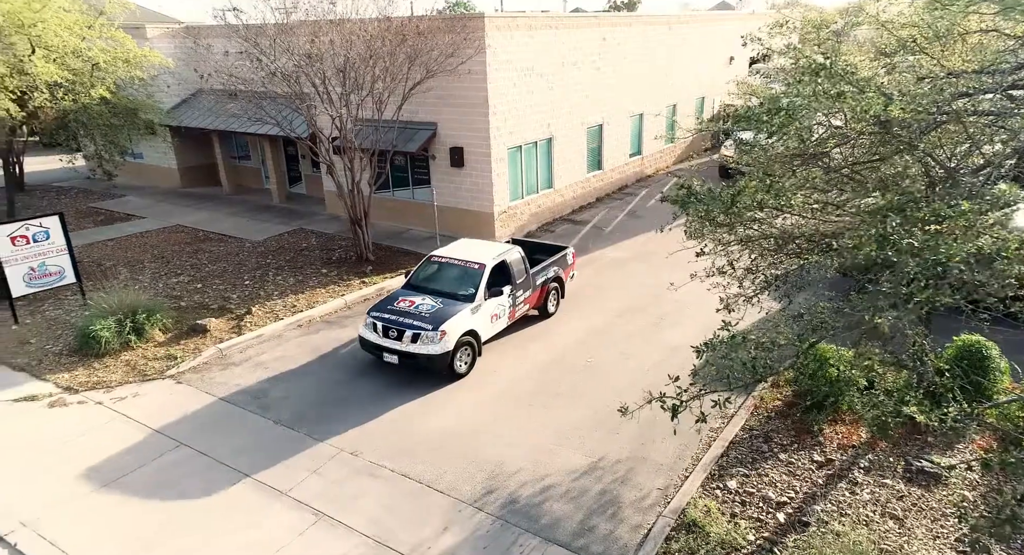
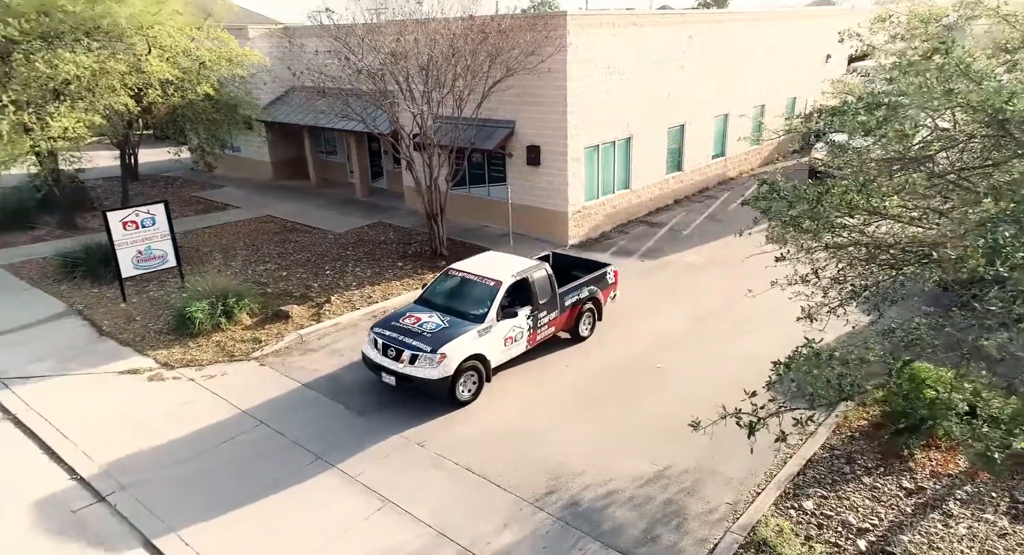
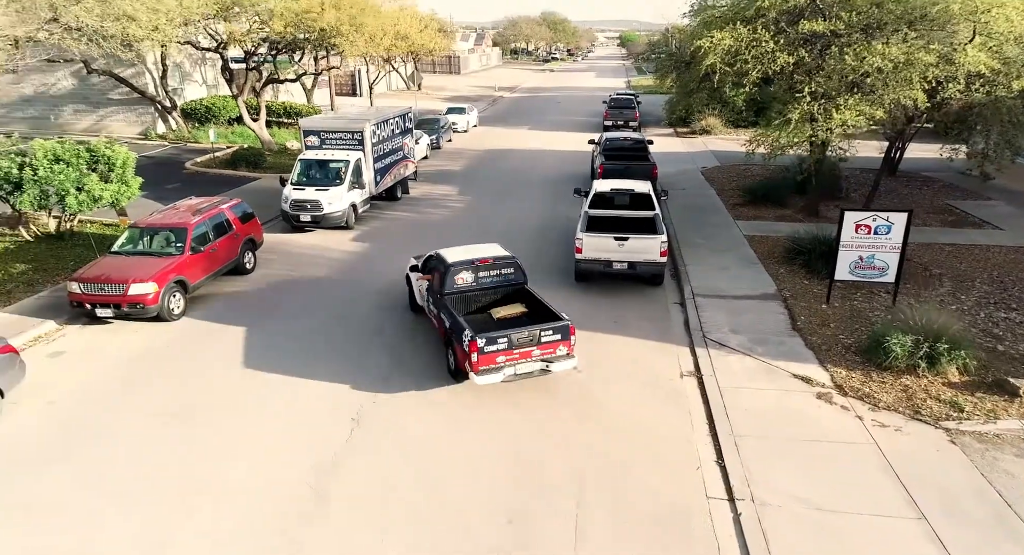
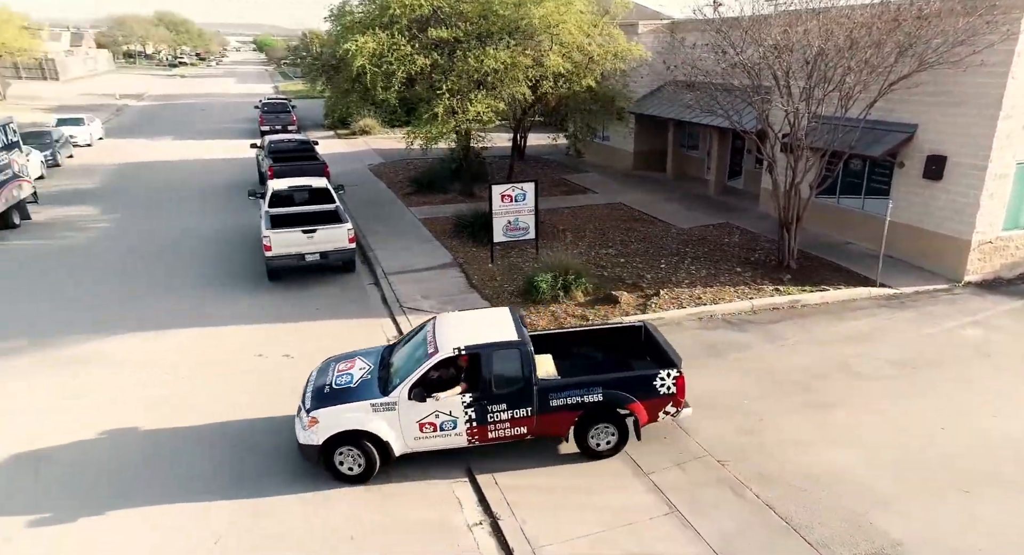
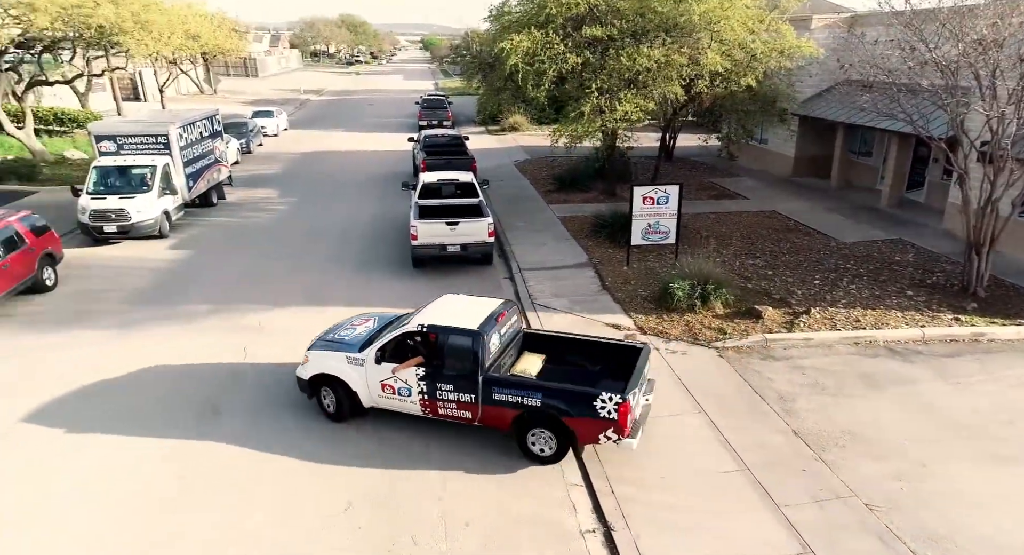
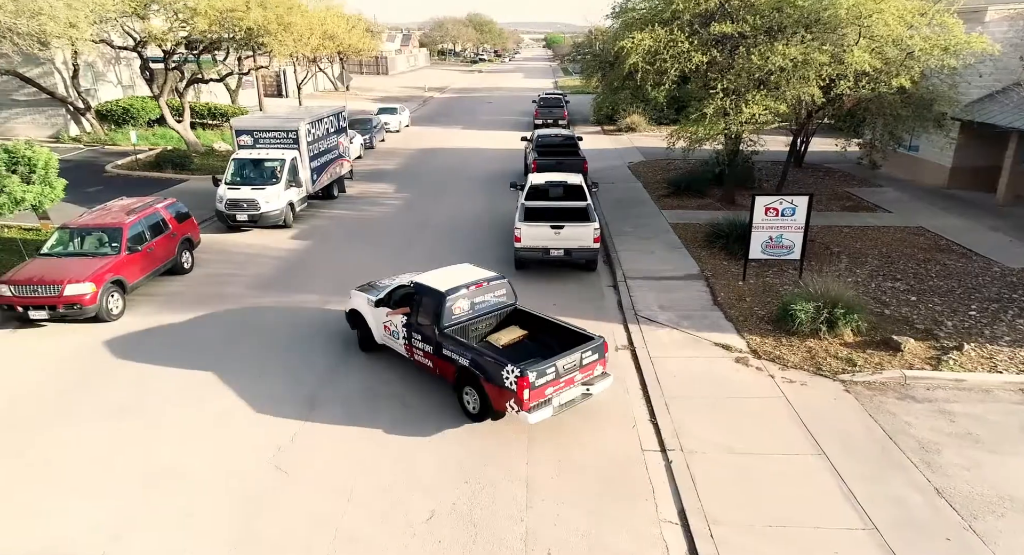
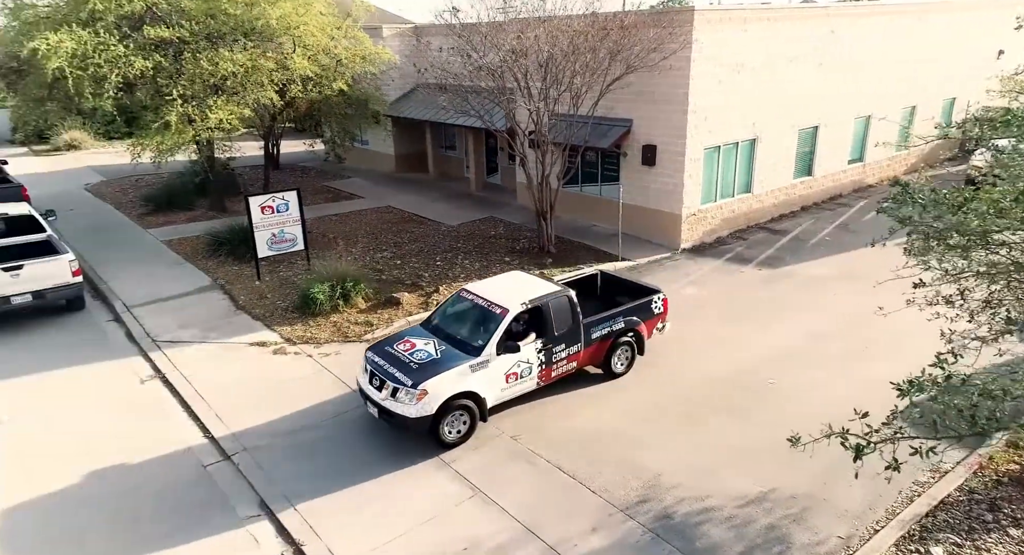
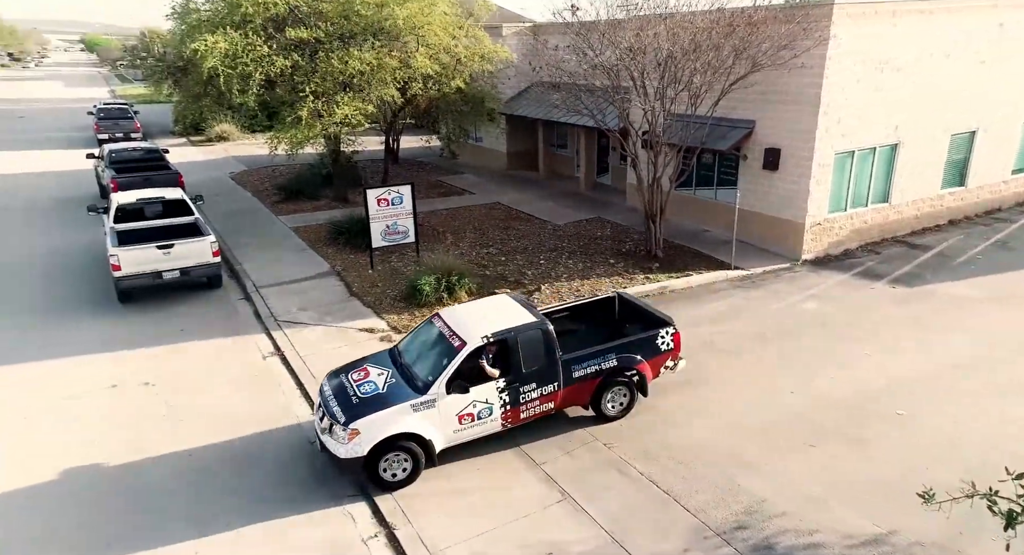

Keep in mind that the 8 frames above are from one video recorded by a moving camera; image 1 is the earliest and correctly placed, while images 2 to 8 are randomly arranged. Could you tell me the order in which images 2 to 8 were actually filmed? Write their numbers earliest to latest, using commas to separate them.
2, 7, 8, 4, 5, 6, 3
